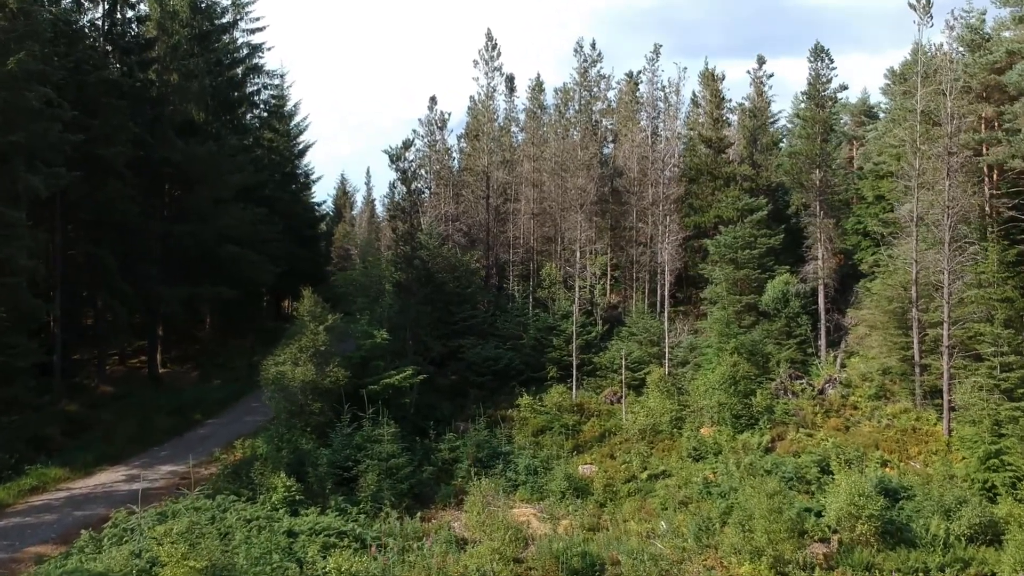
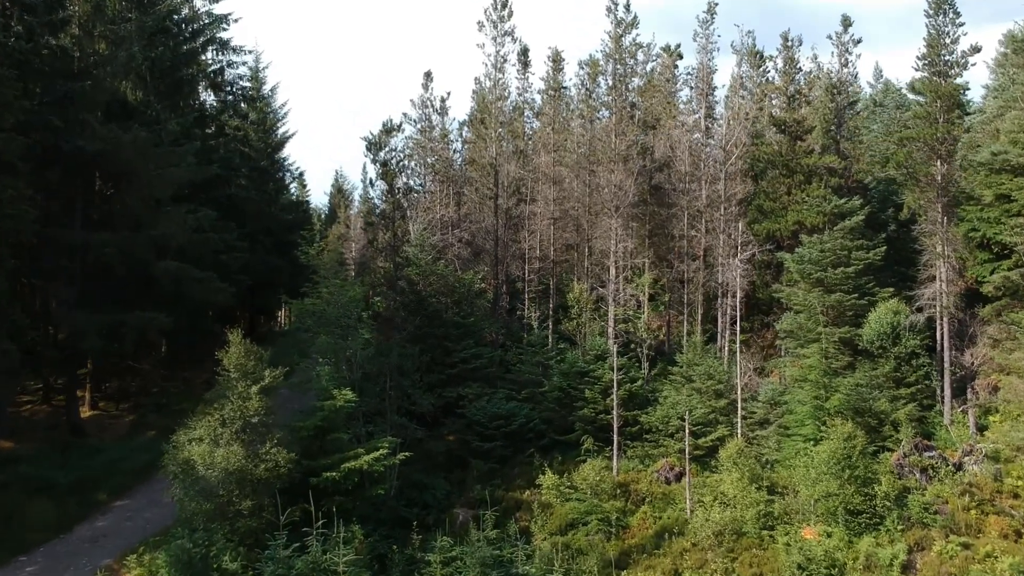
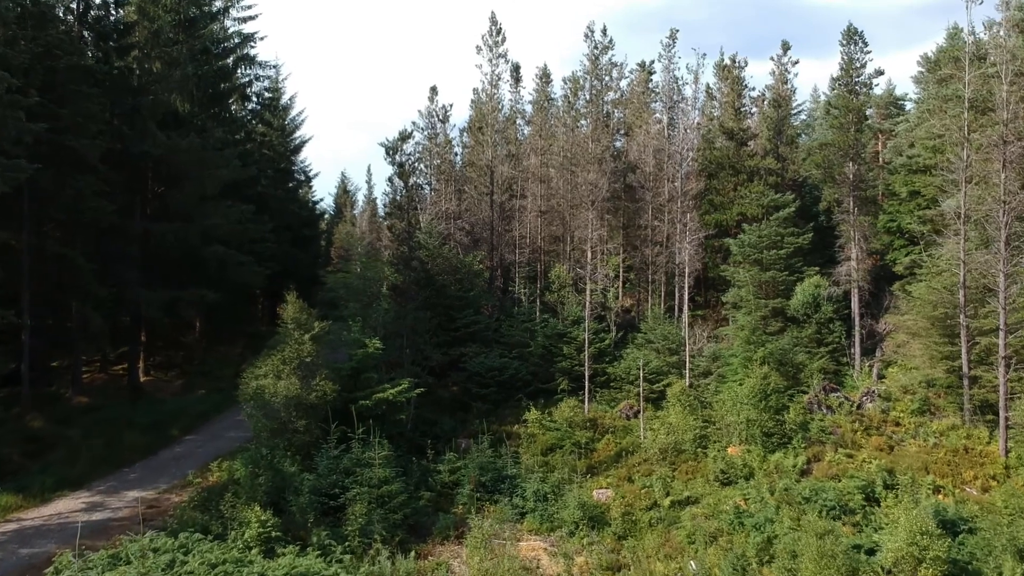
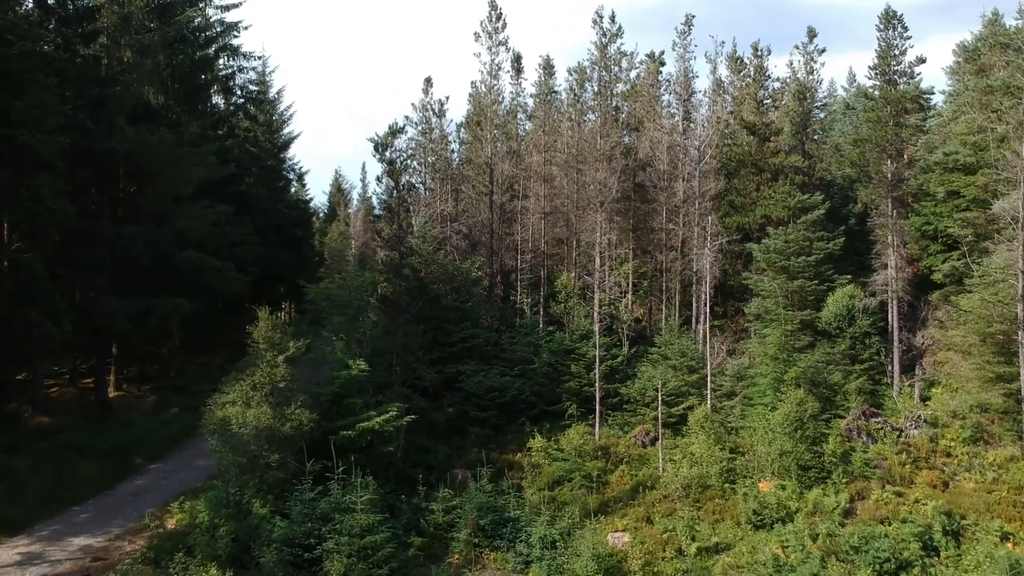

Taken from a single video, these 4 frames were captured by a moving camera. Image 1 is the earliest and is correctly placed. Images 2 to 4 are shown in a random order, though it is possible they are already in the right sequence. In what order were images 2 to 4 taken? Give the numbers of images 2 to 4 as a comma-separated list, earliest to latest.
3, 4, 2
